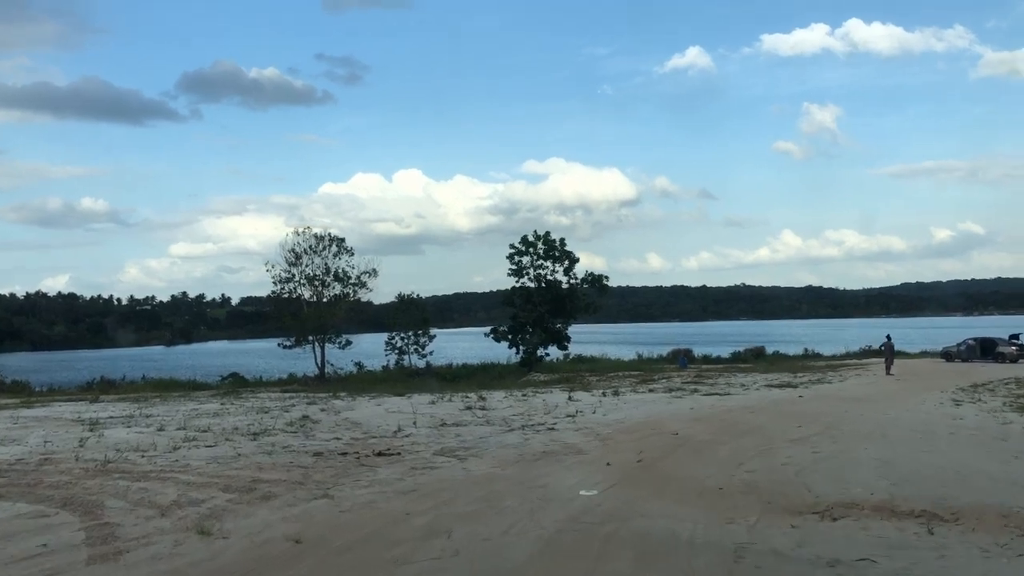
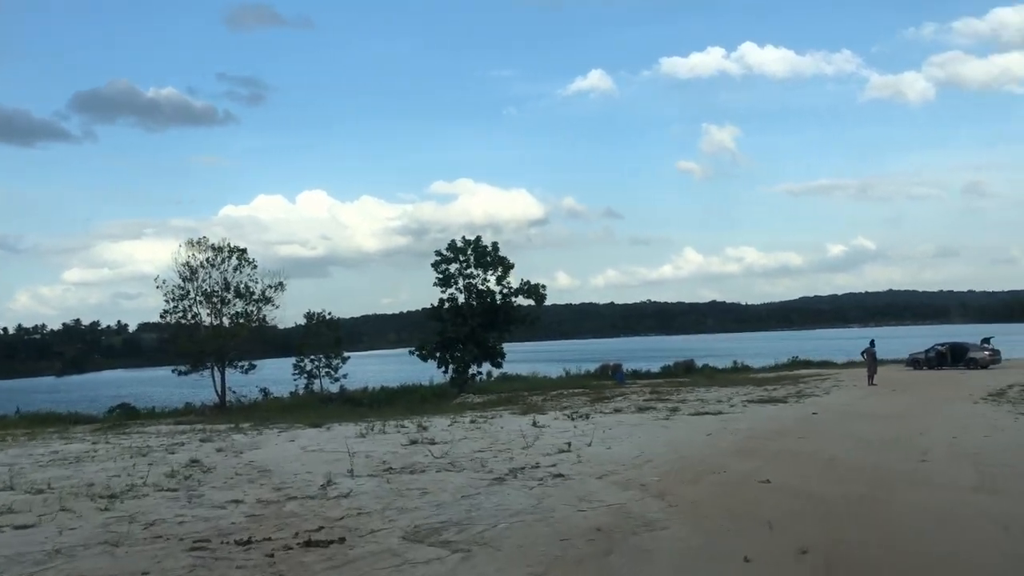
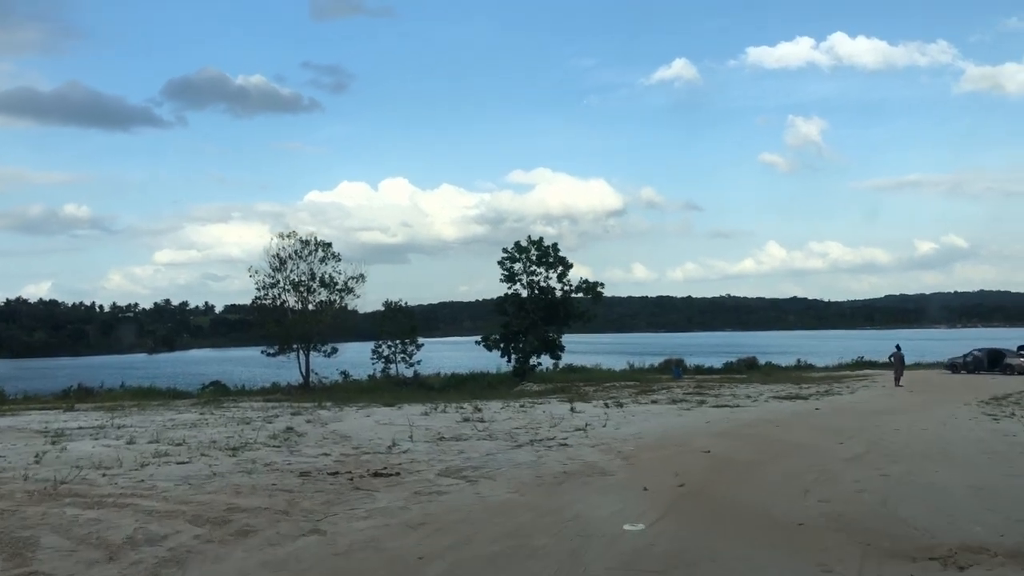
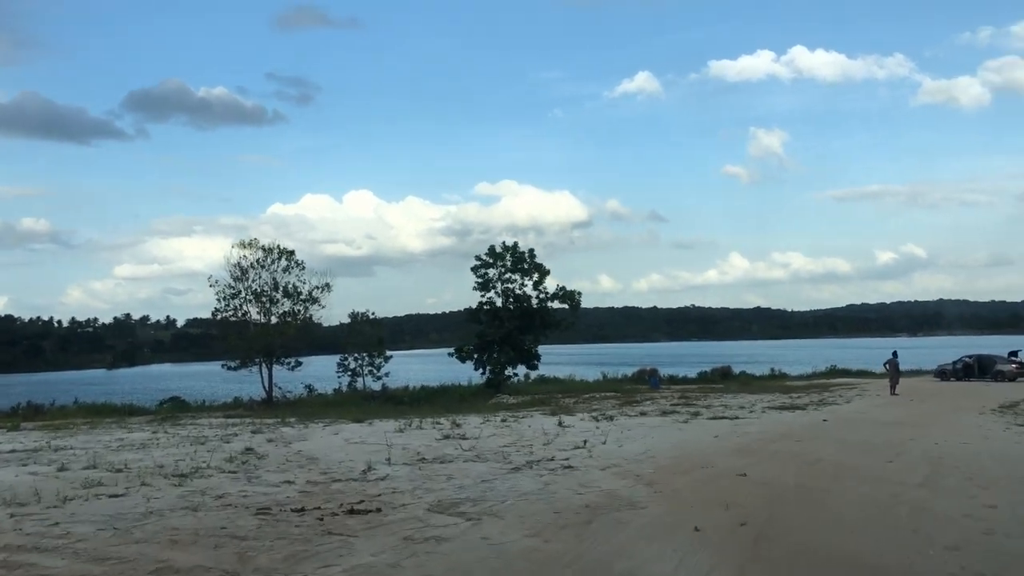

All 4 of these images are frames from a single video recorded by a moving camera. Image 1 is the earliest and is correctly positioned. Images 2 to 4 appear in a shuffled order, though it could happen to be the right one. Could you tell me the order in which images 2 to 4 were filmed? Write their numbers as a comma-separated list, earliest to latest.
3, 4, 2
